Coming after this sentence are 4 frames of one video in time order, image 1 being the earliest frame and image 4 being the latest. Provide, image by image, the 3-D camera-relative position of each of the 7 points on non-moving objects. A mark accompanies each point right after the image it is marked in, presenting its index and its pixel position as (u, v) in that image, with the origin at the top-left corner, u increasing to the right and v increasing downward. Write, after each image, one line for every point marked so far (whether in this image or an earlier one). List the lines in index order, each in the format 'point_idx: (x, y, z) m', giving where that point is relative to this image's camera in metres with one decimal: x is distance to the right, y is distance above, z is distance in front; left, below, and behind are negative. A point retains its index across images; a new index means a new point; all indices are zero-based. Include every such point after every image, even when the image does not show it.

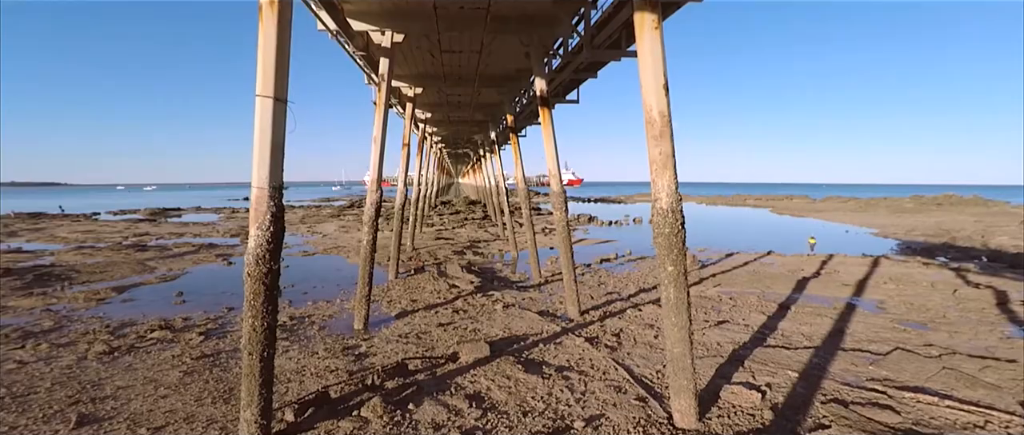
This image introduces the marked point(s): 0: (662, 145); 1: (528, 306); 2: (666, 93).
0: (+1.0, +0.5, +3.4) m
1: (+0.3, -1.5, +8.8) m
2: (+1.0, +0.8, +3.4) m
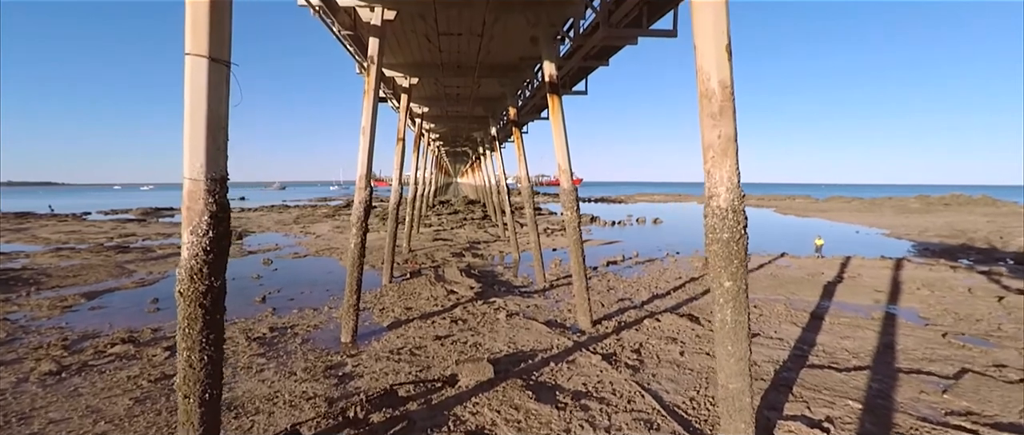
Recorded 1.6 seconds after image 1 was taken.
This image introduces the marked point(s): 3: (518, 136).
0: (+1.1, +0.5, +2.6) m
1: (+0.3, -1.5, +8.0) m
2: (+1.1, +0.8, +2.6) m
3: (+0.1, +1.8, +11.3) m
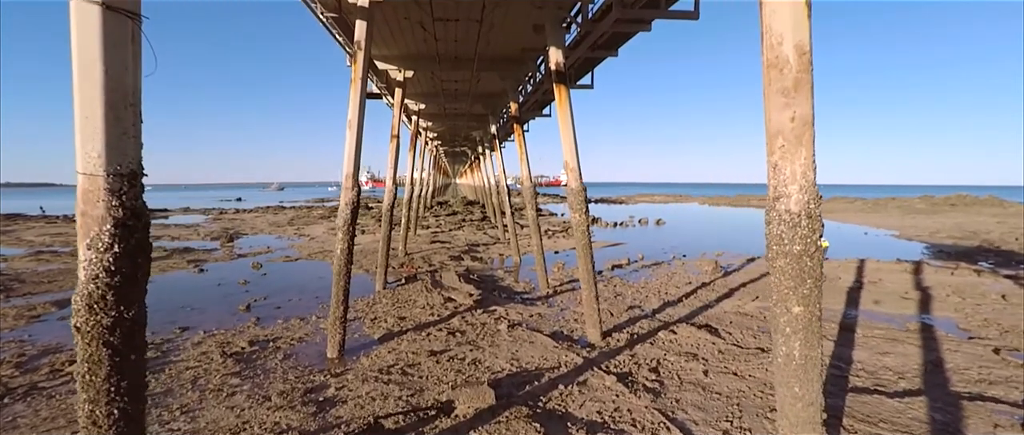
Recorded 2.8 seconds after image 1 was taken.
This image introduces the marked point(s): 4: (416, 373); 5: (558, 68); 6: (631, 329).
0: (+1.1, +0.4, +2.0) m
1: (+0.4, -1.6, +7.3) m
2: (+1.1, +0.8, +2.0) m
3: (+0.1, +1.8, +10.7) m
4: (-1.0, -1.6, +5.4) m
5: (+0.6, +1.9, +6.7) m
6: (+1.7, -1.6, +7.1) m
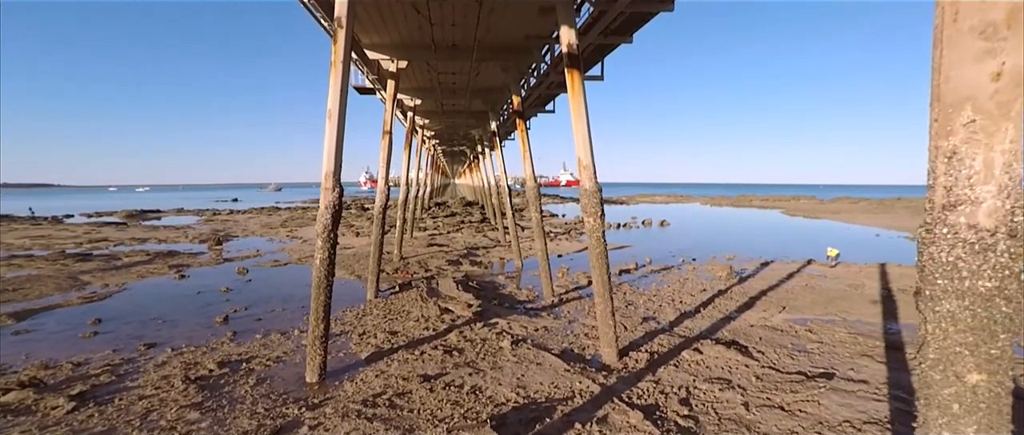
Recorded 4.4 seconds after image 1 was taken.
0: (+1.2, +0.4, +1.2) m
1: (+0.4, -1.6, +6.6) m
2: (+1.2, +0.7, +1.2) m
3: (+0.2, +1.7, +9.9) m
4: (-1.0, -1.7, +4.6) m
5: (+0.7, +1.9, +5.9) m
6: (+1.7, -1.6, +6.4) m
